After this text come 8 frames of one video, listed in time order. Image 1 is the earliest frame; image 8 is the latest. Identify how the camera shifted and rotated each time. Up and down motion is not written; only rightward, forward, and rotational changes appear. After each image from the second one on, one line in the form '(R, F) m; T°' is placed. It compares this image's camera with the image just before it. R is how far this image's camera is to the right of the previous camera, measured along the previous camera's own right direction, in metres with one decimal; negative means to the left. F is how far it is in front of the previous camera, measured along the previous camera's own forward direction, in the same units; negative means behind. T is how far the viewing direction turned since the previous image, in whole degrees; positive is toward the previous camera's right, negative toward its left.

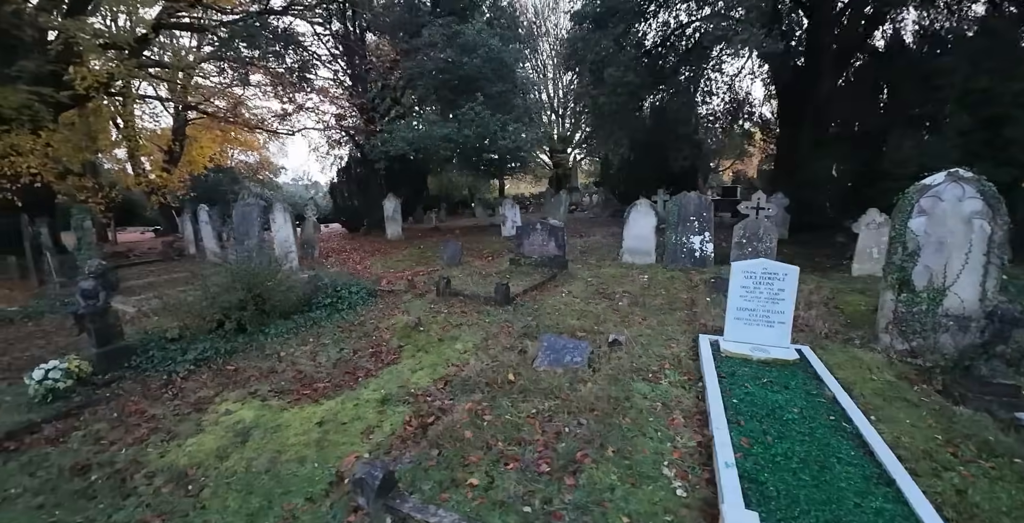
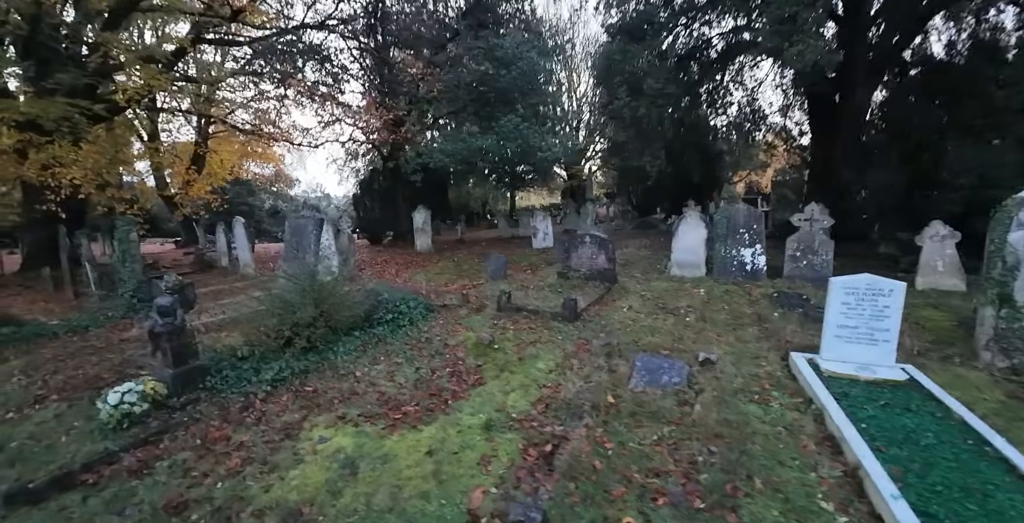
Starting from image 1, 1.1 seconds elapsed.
(-1.1, +0.2) m; 0°
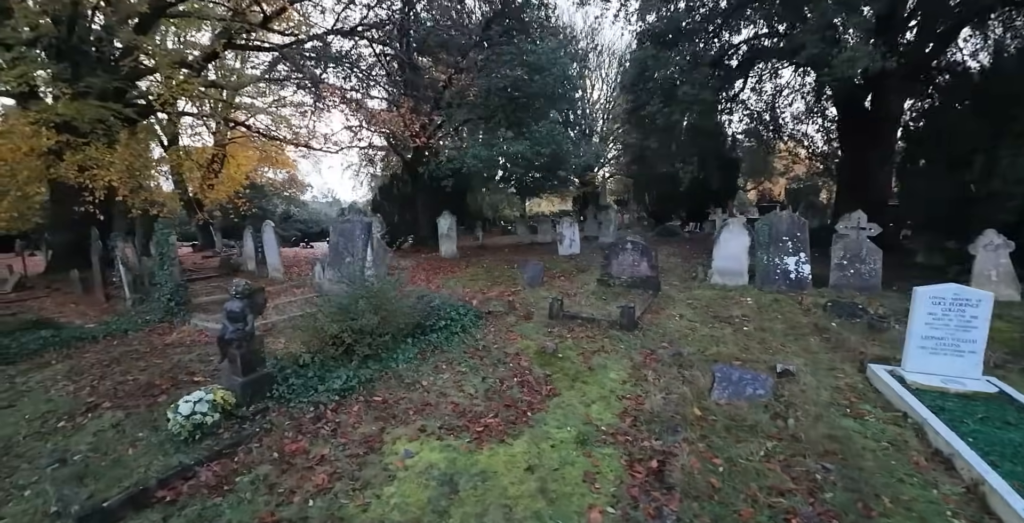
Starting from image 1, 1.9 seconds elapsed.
(-0.9, +0.2) m; 0°
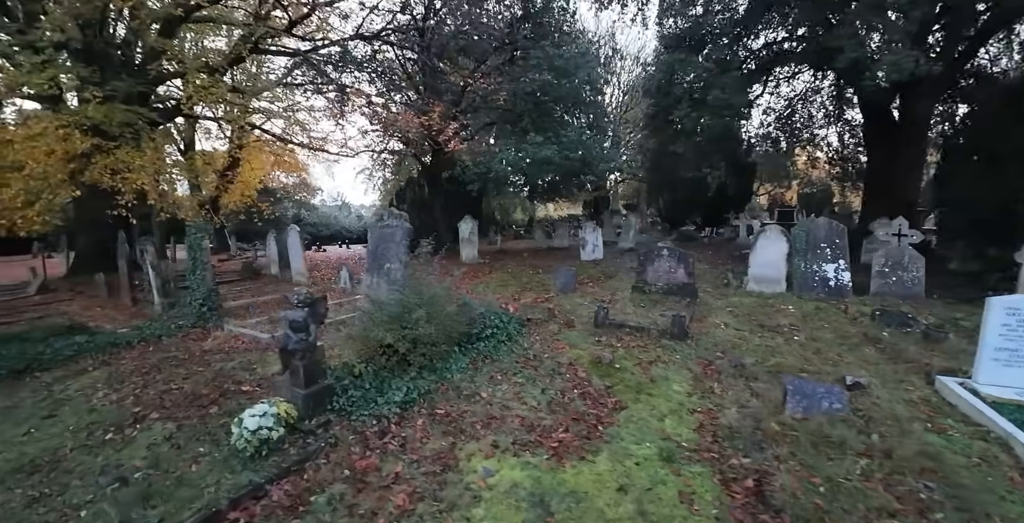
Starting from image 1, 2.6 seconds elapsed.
(-0.7, +0.2) m; 0°
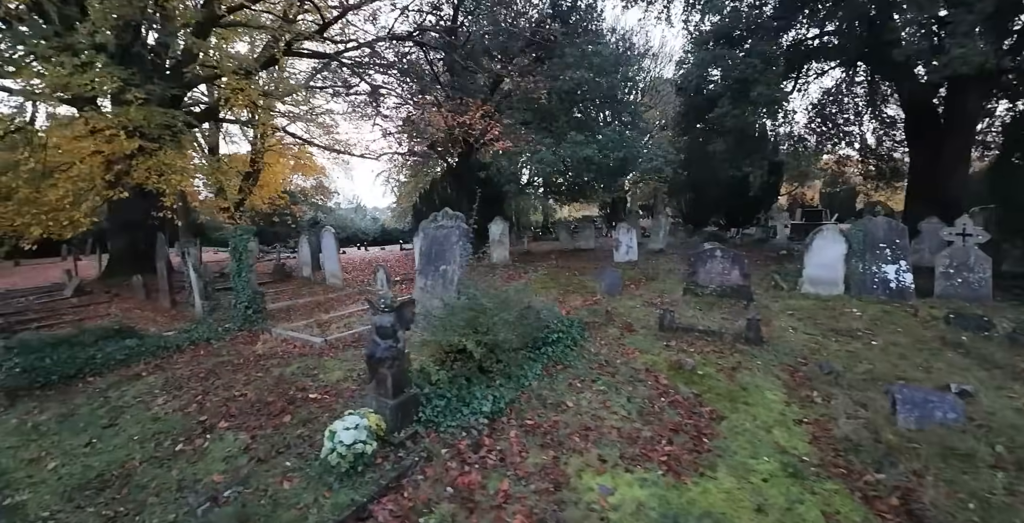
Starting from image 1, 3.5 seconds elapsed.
(-0.9, +0.2) m; -1°
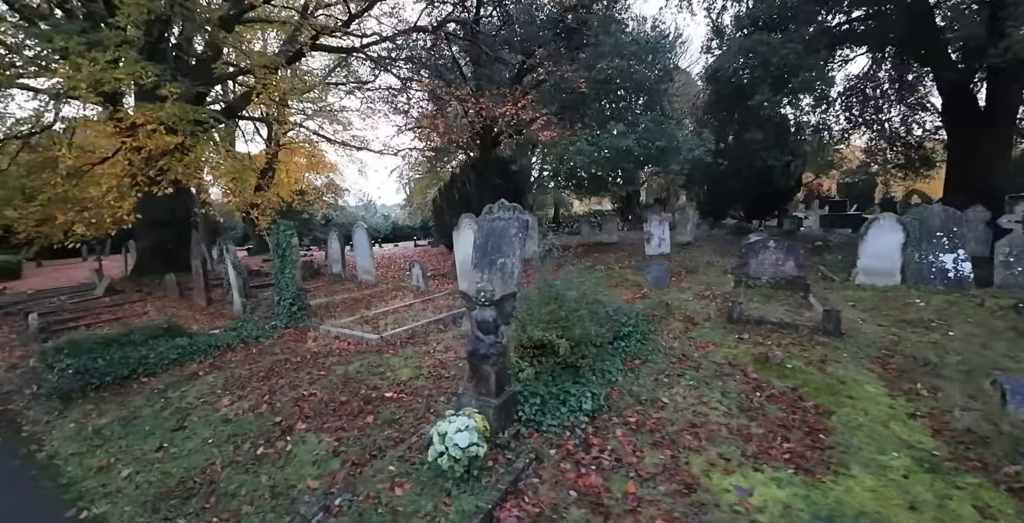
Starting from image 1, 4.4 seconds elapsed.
(-0.9, +0.2) m; 0°
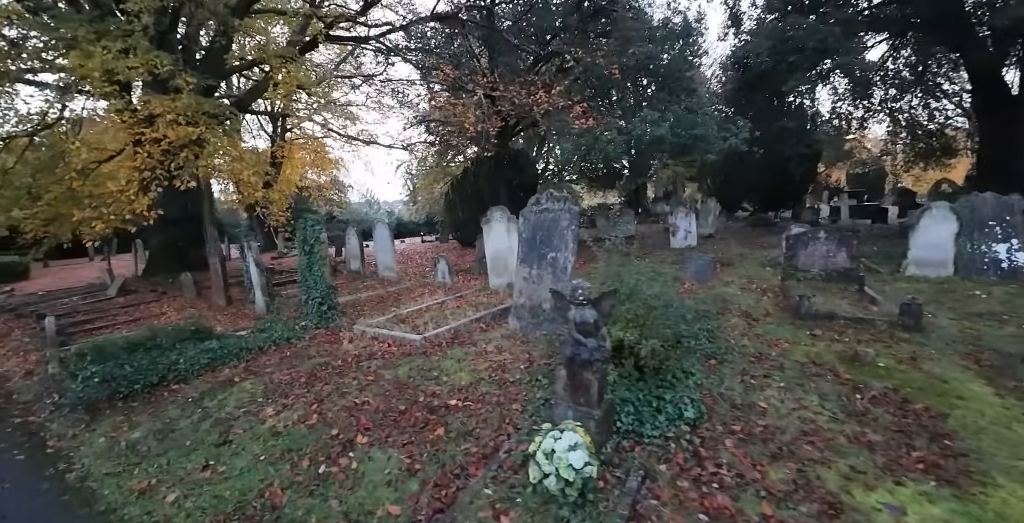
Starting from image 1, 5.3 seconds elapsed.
(-0.8, +0.4) m; +1°
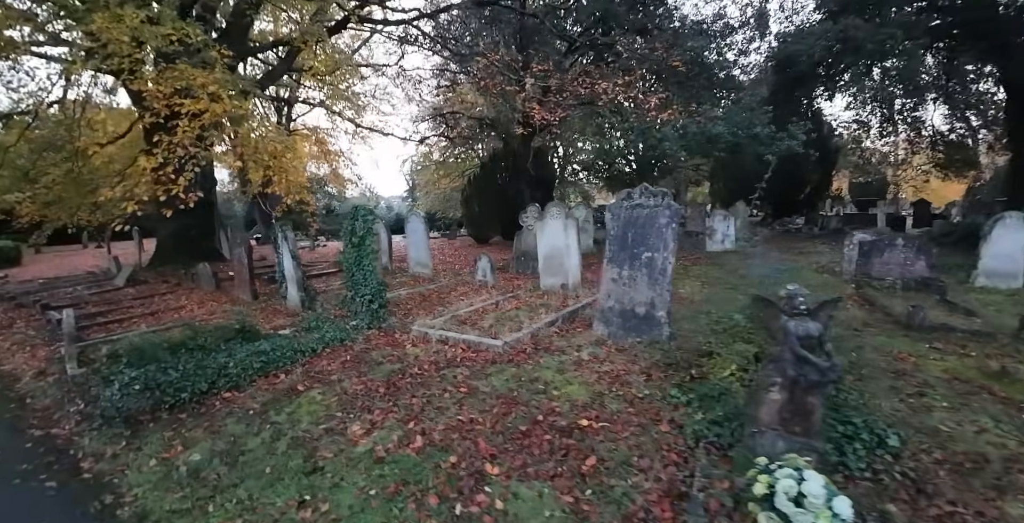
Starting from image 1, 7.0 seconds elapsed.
(-1.4, +0.6) m; +3°
